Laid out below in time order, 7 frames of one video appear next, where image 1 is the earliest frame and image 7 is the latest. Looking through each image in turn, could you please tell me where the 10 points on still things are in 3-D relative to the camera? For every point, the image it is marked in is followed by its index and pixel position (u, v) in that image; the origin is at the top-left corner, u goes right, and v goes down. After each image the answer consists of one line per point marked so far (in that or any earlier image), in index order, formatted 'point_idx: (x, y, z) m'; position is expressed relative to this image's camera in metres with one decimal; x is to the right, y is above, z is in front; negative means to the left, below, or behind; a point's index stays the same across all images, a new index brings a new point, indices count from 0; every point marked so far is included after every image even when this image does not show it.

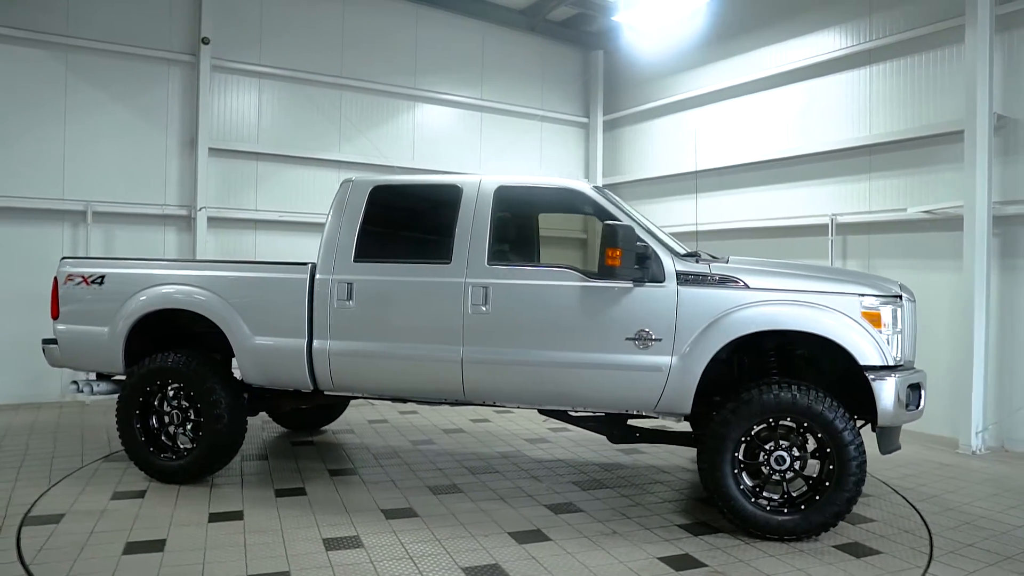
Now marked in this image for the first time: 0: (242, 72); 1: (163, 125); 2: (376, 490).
0: (-3.2, +2.6, +8.1) m
1: (-3.9, +1.8, +7.7) m
2: (-0.9, -1.3, +4.4) m
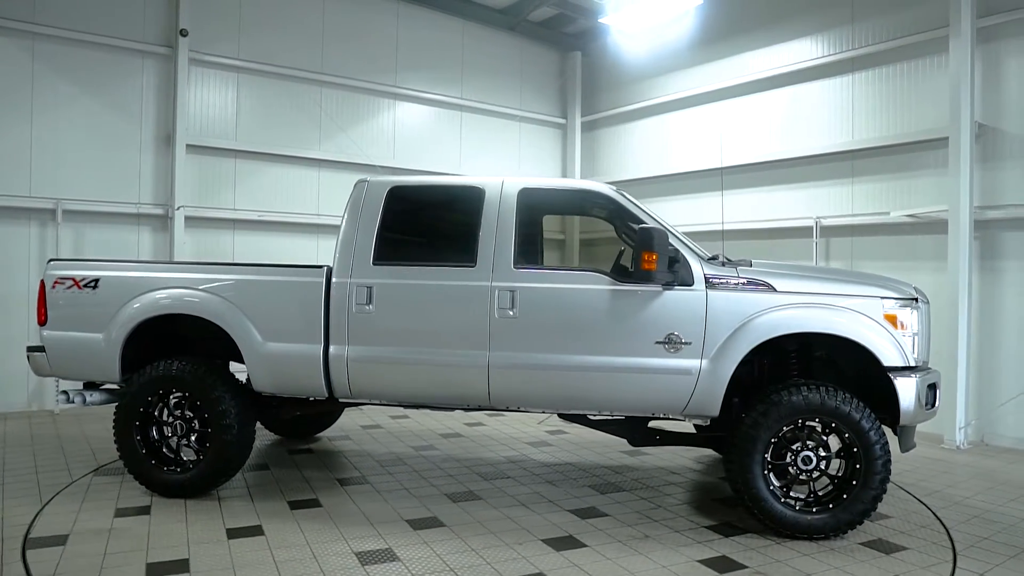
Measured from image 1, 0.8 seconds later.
0: (-3.4, +2.5, +7.8) m
1: (-4.0, +1.8, +7.3) m
2: (-0.7, -1.3, +4.3) m
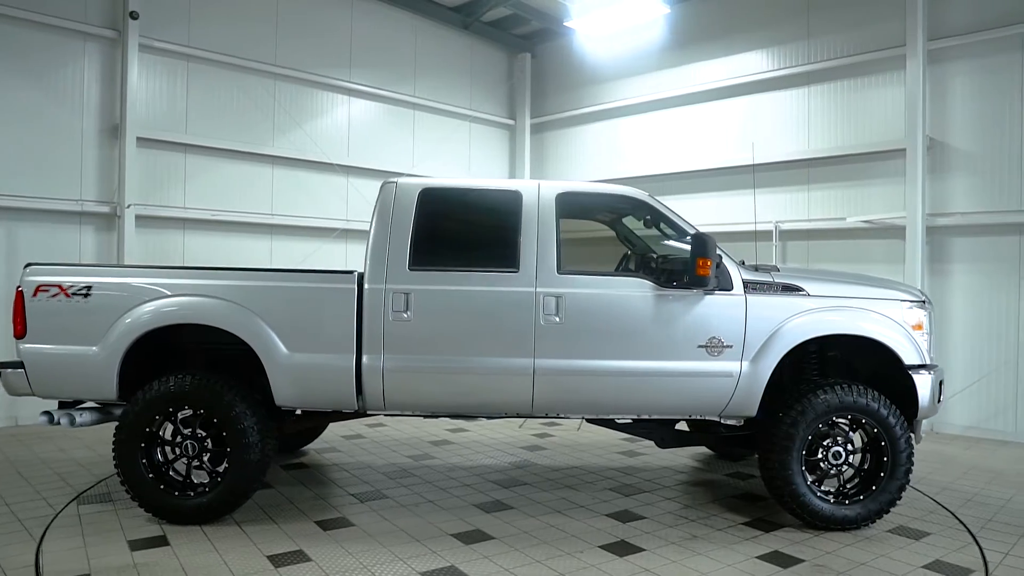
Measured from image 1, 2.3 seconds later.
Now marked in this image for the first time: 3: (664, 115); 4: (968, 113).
0: (-3.7, +2.5, +7.3) m
1: (-4.2, +1.8, +6.7) m
2: (-0.5, -1.4, +4.2) m
3: (+2.0, +2.3, +9.2) m
4: (+4.4, +1.7, +6.6) m
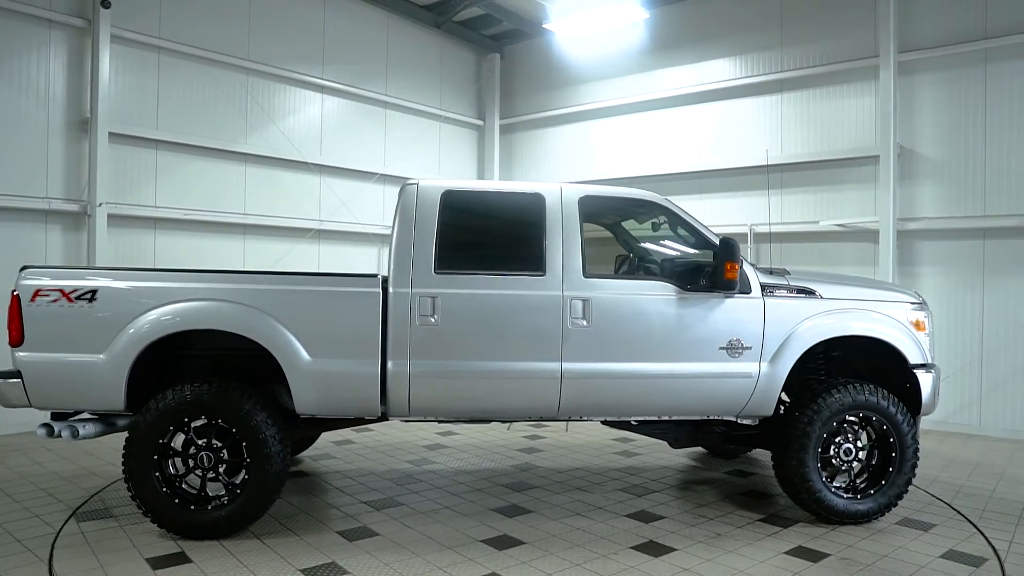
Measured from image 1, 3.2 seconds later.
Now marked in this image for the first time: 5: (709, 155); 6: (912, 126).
0: (-3.8, +2.5, +6.9) m
1: (-4.3, +1.7, +6.3) m
2: (-0.4, -1.4, +4.1) m
3: (+1.7, +2.3, +9.3) m
4: (+4.3, +1.7, +6.9) m
5: (+2.5, +1.7, +8.6) m
6: (+4.1, +1.7, +7.0) m
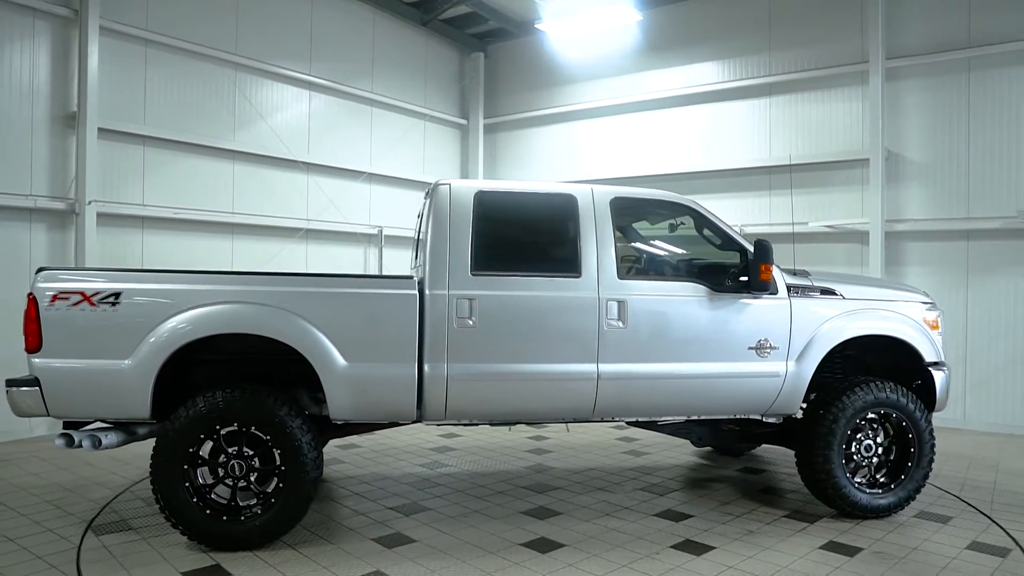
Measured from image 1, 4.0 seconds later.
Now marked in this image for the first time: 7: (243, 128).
0: (-3.8, +2.5, +6.6) m
1: (-4.3, +1.7, +6.0) m
2: (-0.2, -1.4, +4.1) m
3: (+1.6, +2.3, +9.4) m
4: (+4.3, +1.7, +7.2) m
5: (+2.4, +1.7, +8.7) m
6: (+4.1, +1.7, +7.3) m
7: (-3.1, +1.8, +7.8) m
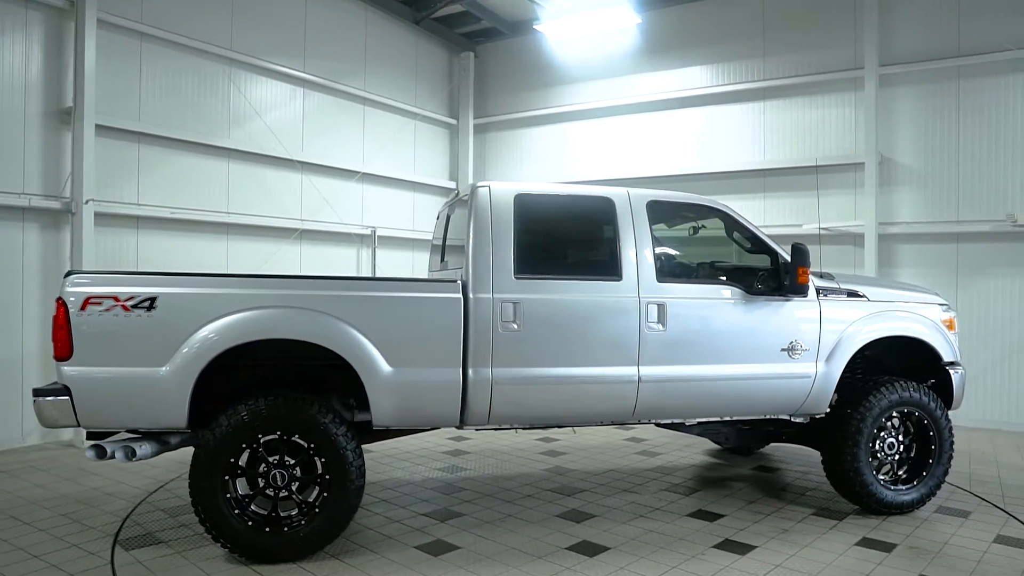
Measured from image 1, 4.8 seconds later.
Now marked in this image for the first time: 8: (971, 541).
0: (-3.7, +2.4, +6.4) m
1: (-4.1, +1.7, +5.7) m
2: (+0.1, -1.4, +4.1) m
3: (+1.5, +2.3, +9.4) m
4: (+4.3, +1.7, +7.4) m
5: (+2.4, +1.7, +8.8) m
6: (+4.2, +1.7, +7.5) m
7: (-3.0, +1.8, +7.6) m
8: (+2.7, -1.5, +3.9) m
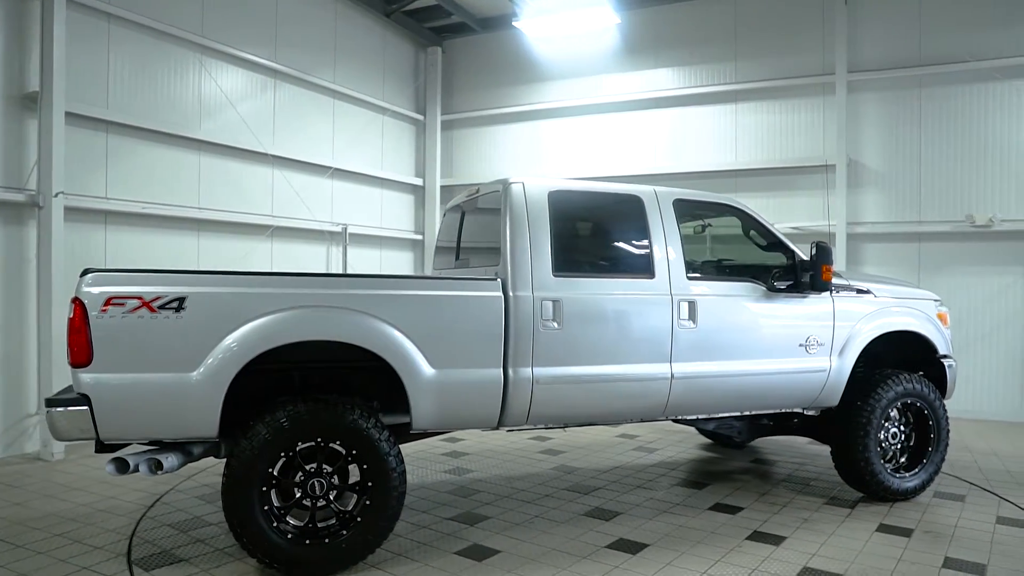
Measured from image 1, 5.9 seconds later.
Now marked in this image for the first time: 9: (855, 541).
0: (-3.7, +2.4, +6.0) m
1: (-4.1, +1.7, +5.2) m
2: (+0.2, -1.4, +4.0) m
3: (+1.1, +2.3, +9.5) m
4: (+4.1, +1.7, +7.8) m
5: (+2.0, +1.7, +9.0) m
6: (+4.0, +1.7, +7.8) m
7: (-3.2, +1.8, +7.2) m
8: (+2.8, -1.4, +4.2) m
9: (+1.9, -1.4, +3.8) m
